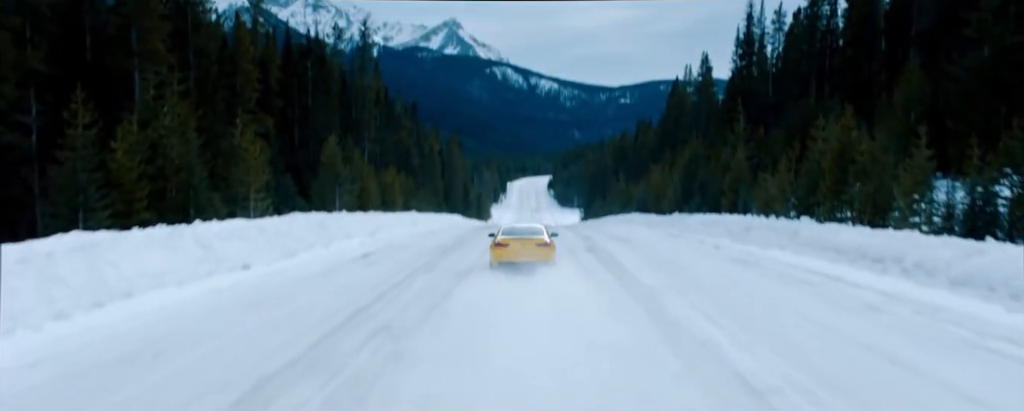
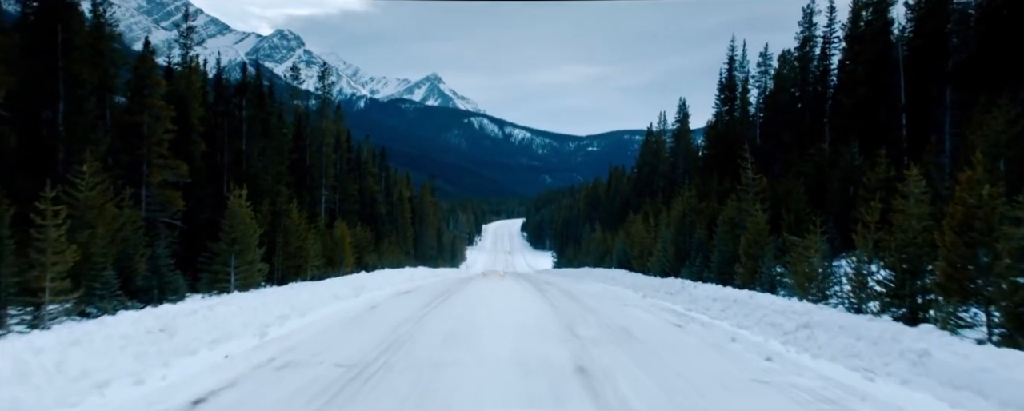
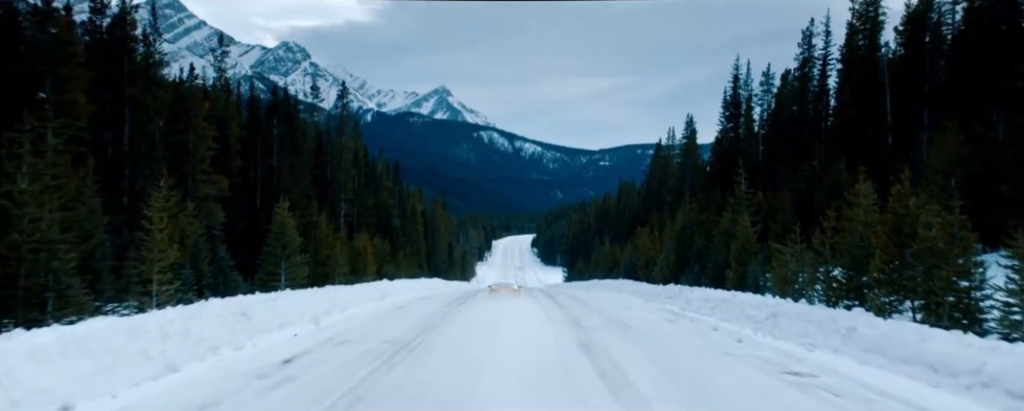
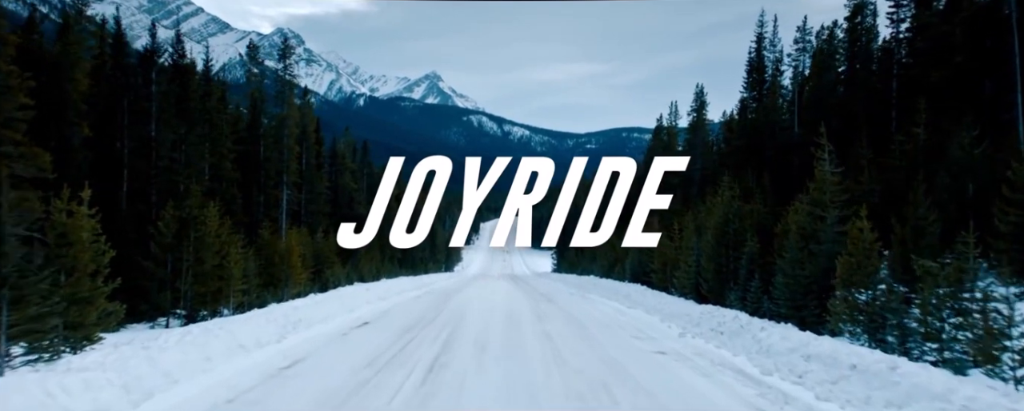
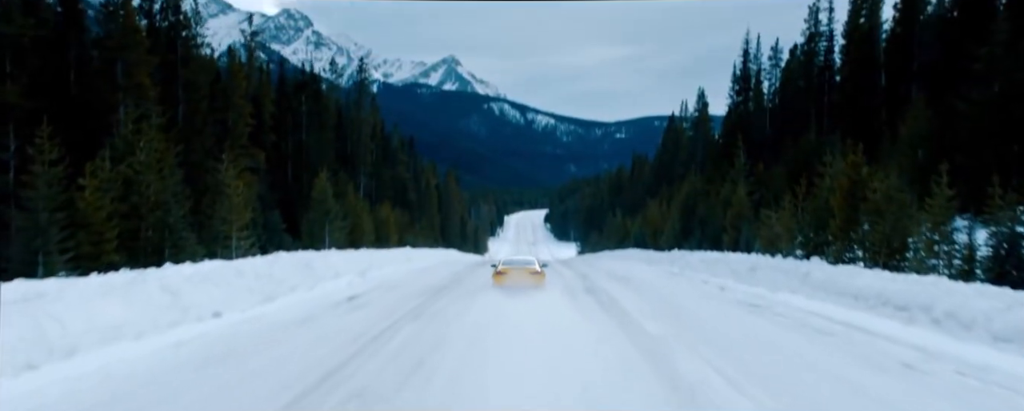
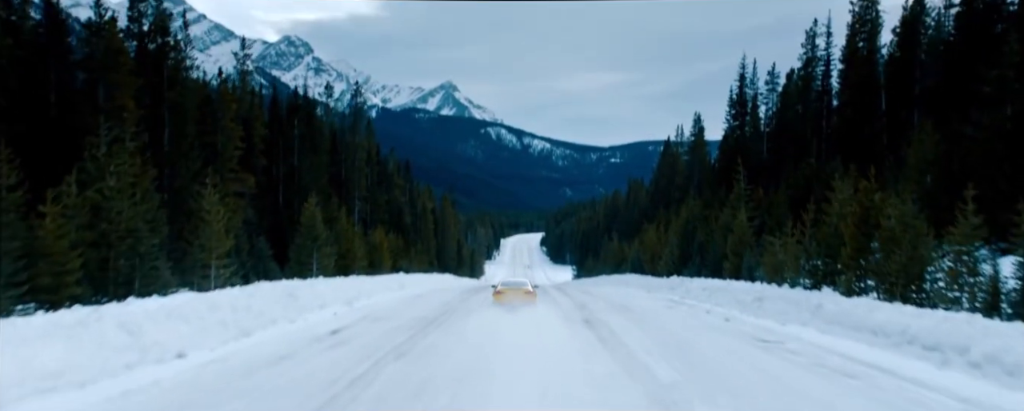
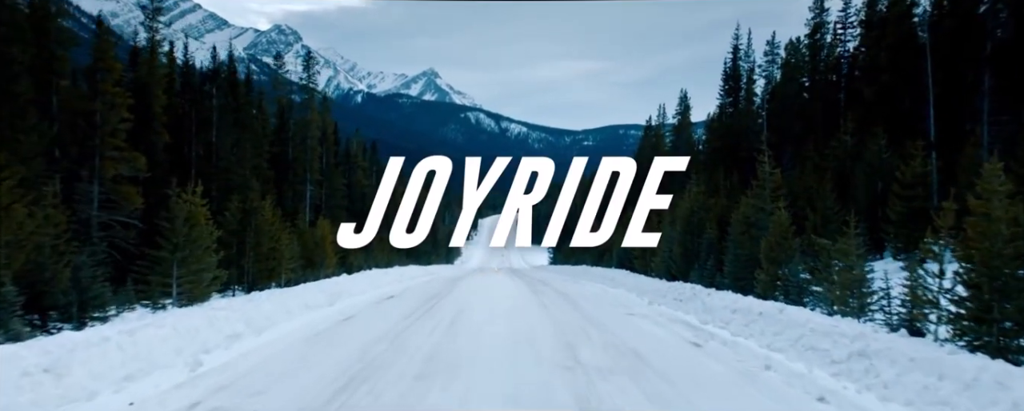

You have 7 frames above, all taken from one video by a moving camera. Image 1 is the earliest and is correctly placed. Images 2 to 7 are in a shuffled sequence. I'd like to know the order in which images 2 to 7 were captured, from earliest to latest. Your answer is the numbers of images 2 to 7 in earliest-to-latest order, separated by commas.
5, 6, 3, 2, 7, 4
